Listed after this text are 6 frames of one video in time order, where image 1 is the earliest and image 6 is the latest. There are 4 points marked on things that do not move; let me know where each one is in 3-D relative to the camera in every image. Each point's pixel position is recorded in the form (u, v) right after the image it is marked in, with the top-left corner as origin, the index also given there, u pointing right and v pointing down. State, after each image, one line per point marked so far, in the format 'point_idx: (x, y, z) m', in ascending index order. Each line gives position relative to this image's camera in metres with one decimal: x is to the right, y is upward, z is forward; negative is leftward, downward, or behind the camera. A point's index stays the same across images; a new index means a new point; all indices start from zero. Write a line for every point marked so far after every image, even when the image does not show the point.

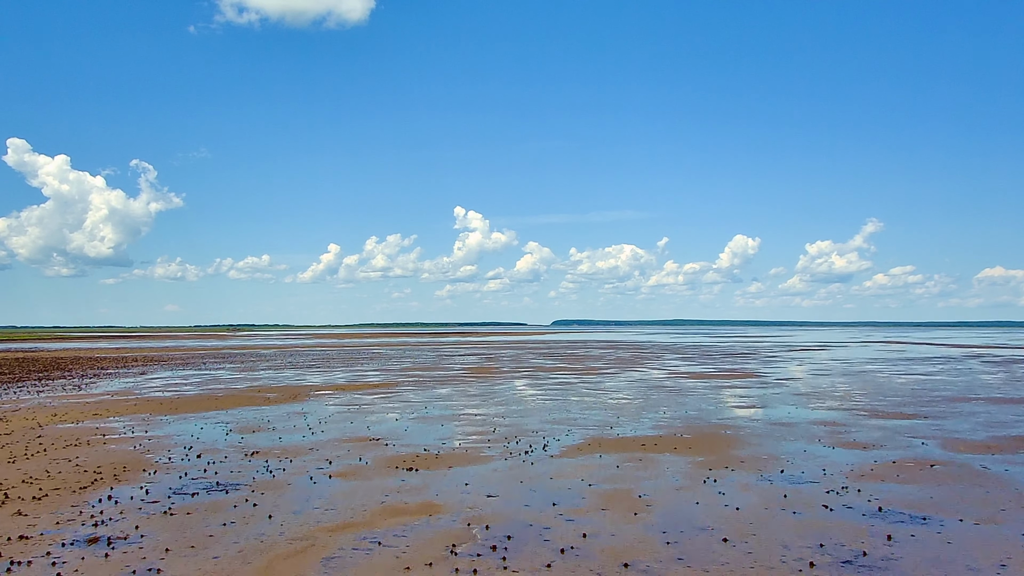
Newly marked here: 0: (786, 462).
0: (+4.3, -2.7, +10.2) m
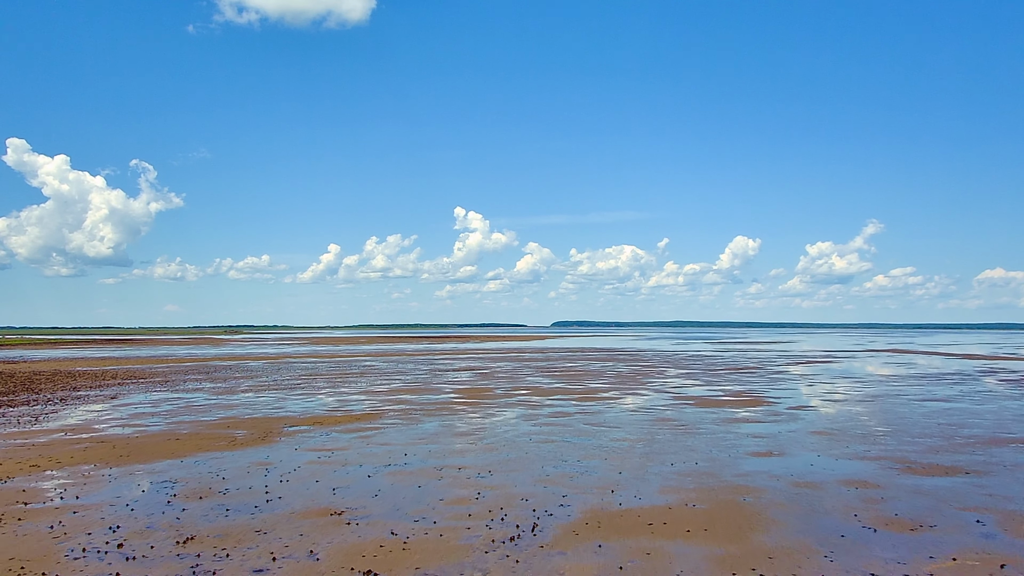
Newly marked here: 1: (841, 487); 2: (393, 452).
0: (+4.1, -3.5, +8.5) m
1: (+6.2, -3.8, +12.3) m
2: (-2.8, -3.9, +15.5) m
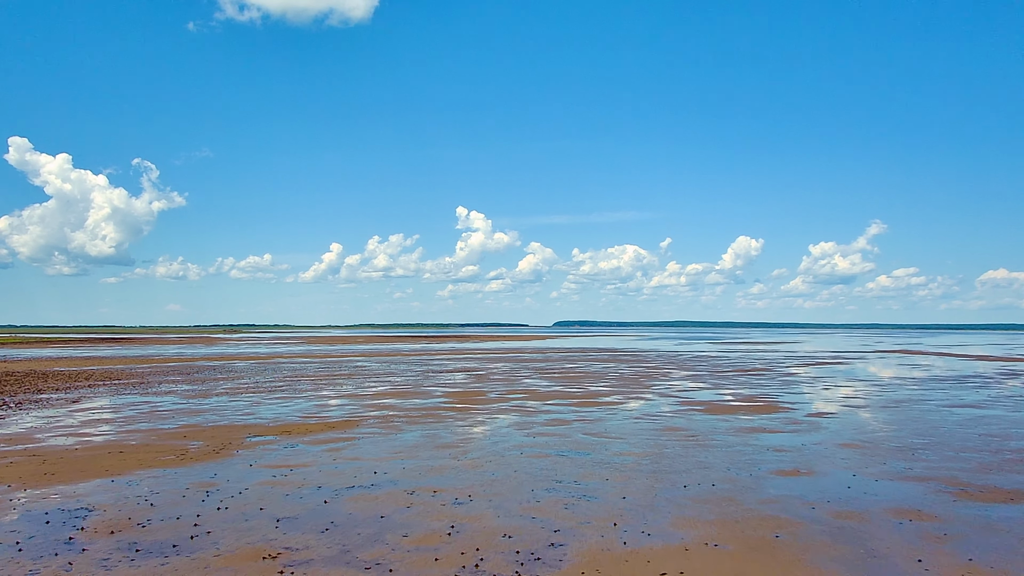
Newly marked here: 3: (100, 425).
0: (+3.8, -3.4, +6.4) m
1: (+5.9, -3.6, +10.2) m
2: (-3.1, -3.7, +13.4) m
3: (-12.3, -4.1, +19.6) m
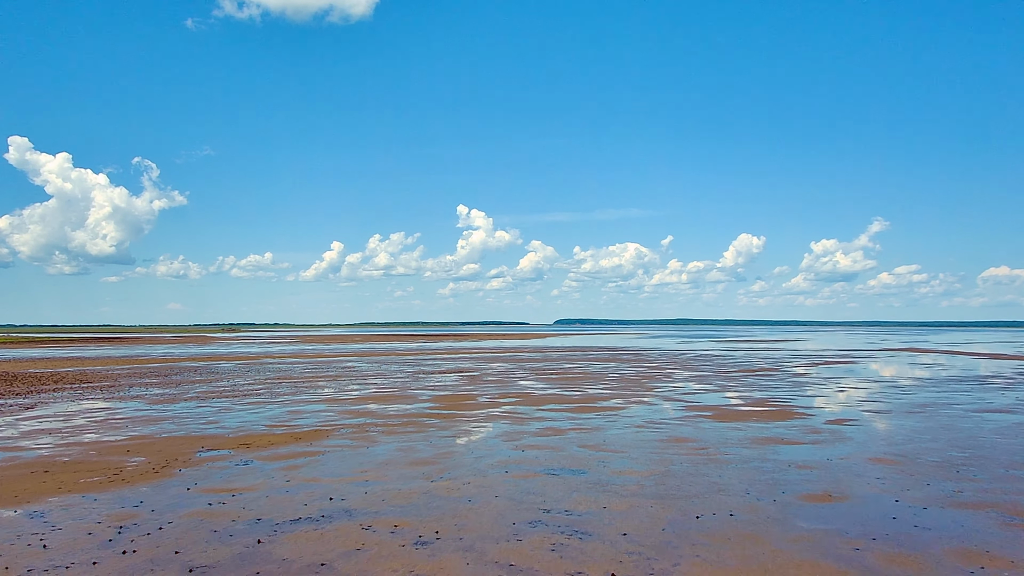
0: (+3.4, -3.3, +4.4) m
1: (+5.6, -3.5, +8.2) m
2: (-3.4, -3.6, +11.4) m
3: (-12.7, -4.0, +17.6) m
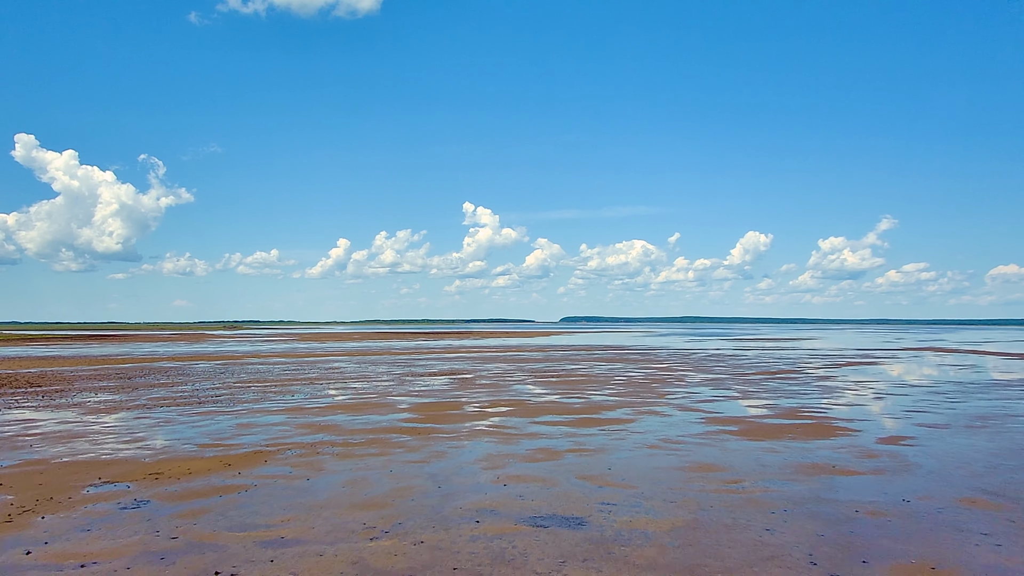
0: (+2.9, -3.1, +0.9) m
1: (+5.1, -3.3, +4.7) m
2: (-3.8, -3.4, +8.1) m
3: (-13.0, -3.7, +14.3) m
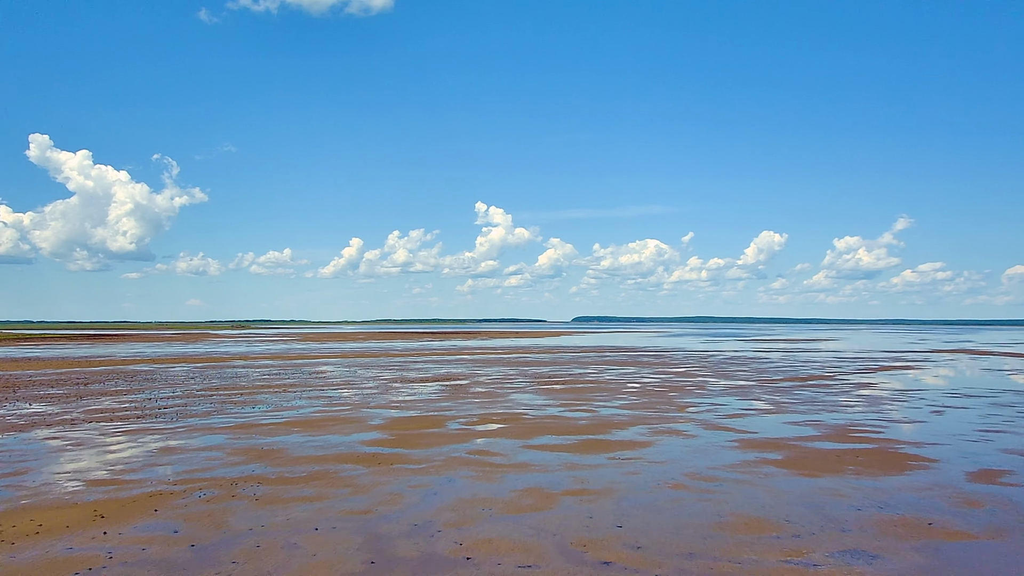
0: (+2.3, -2.9, -2.8) m
1: (+4.6, -3.1, +0.9) m
2: (-4.3, -3.2, +4.5) m
3: (-13.4, -3.6, +10.9) m
